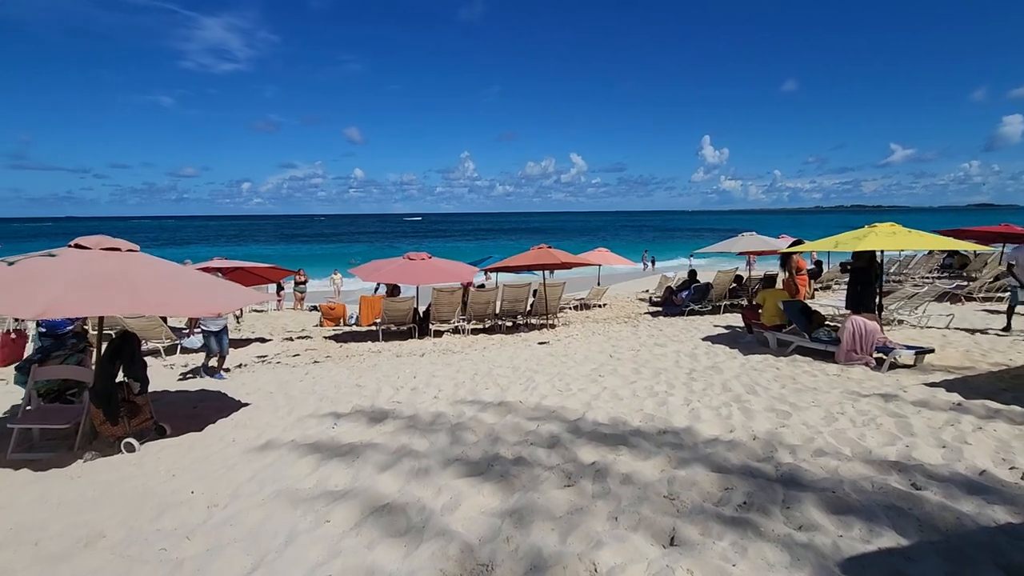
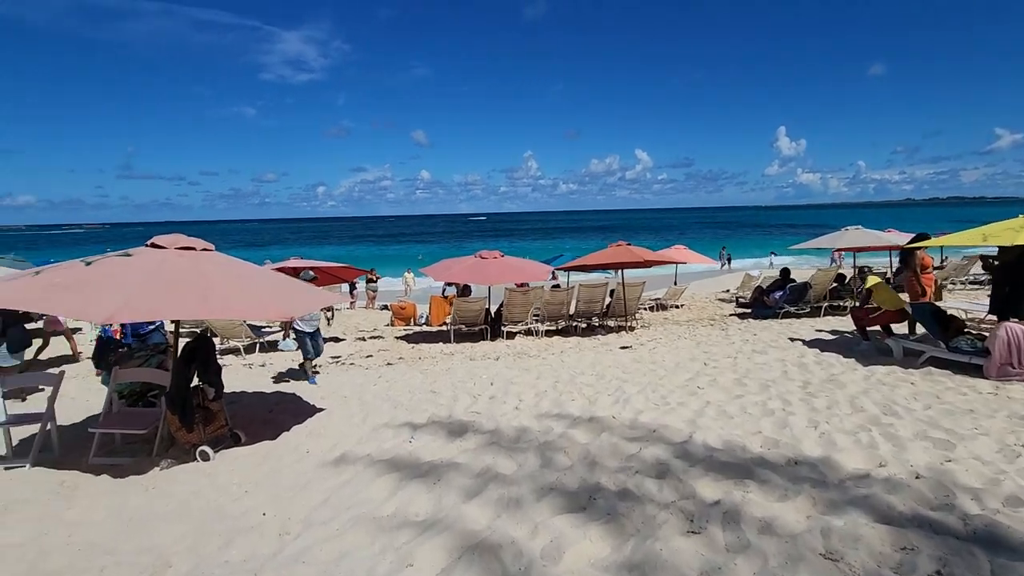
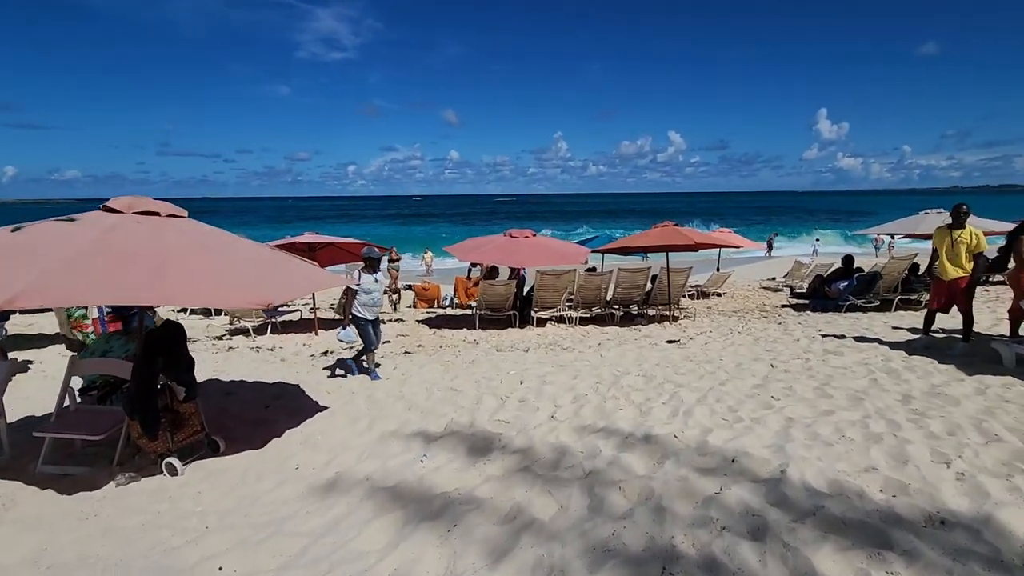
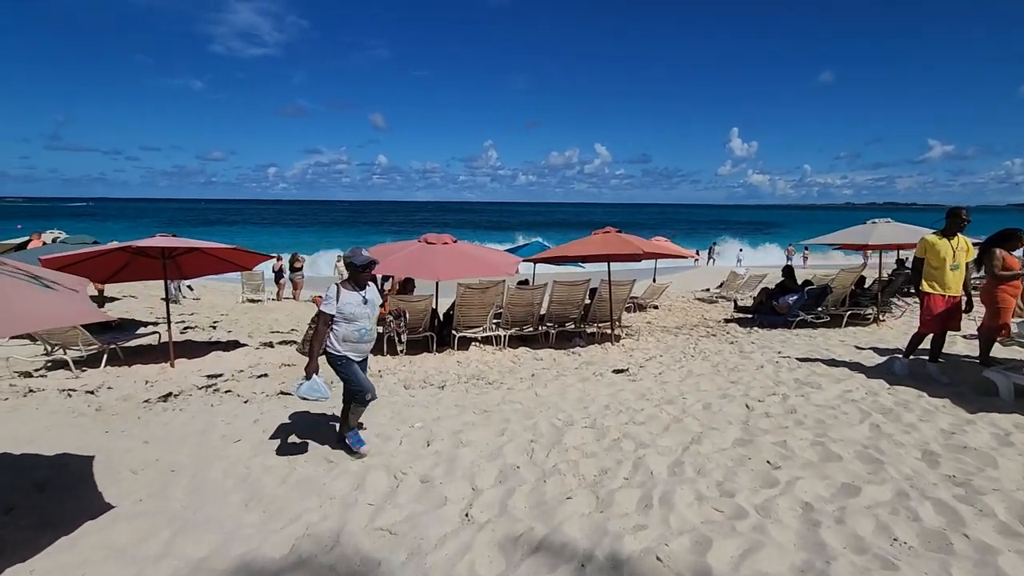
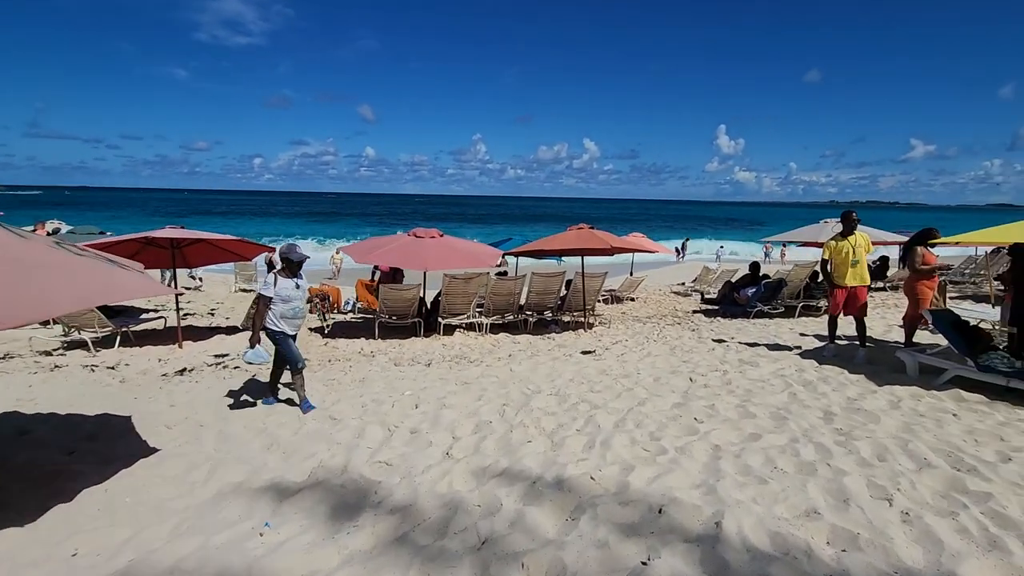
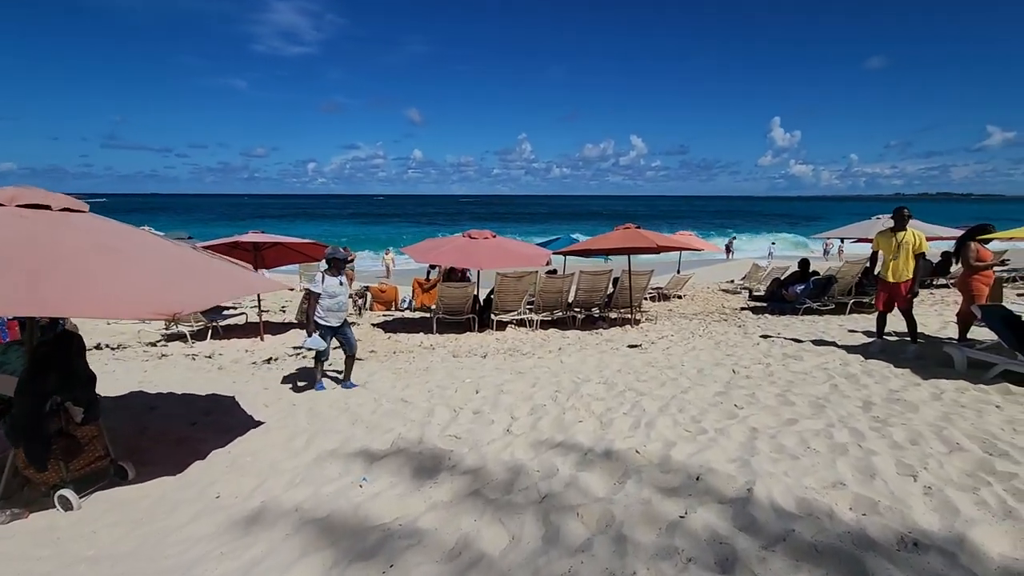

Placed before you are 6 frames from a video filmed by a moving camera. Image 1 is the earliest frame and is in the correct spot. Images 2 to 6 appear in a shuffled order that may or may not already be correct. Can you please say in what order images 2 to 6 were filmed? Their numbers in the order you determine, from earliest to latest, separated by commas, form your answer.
2, 3, 6, 5, 4
